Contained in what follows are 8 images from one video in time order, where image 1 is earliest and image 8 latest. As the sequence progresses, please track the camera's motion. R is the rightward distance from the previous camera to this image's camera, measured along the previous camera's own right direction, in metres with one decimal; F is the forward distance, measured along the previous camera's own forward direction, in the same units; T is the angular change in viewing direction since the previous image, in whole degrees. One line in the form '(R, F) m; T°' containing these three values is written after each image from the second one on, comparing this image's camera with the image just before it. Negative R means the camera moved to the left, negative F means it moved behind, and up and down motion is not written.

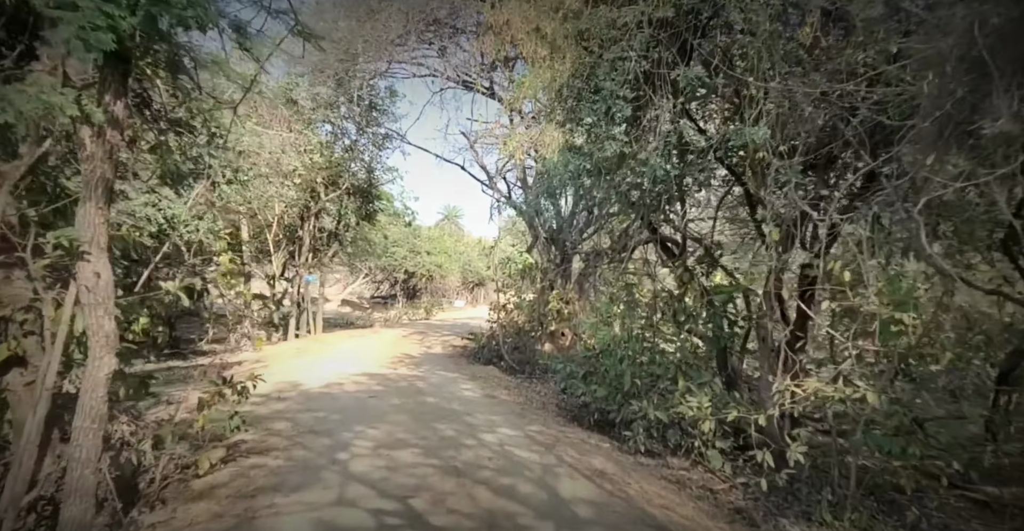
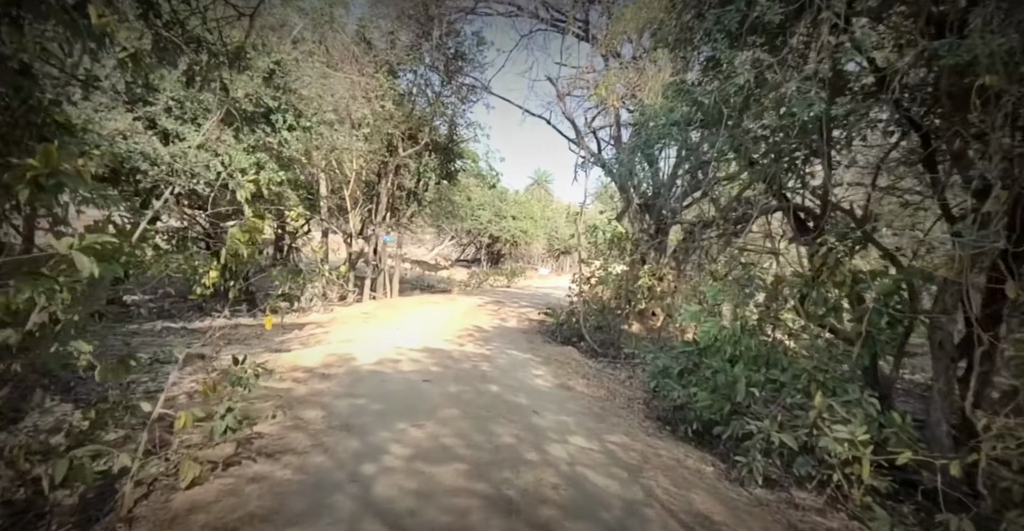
(0.0, +0.9) m; -10°
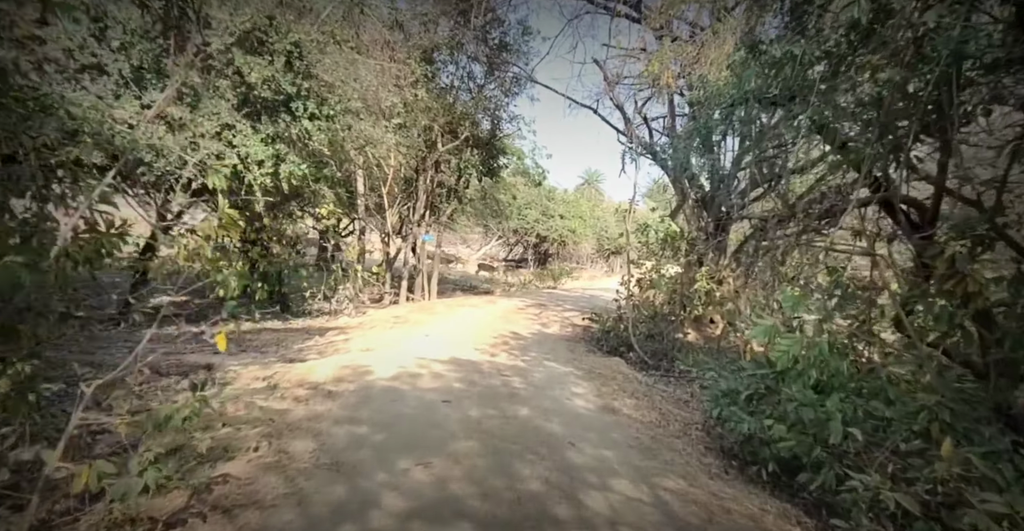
(+0.1, +0.6) m; -6°
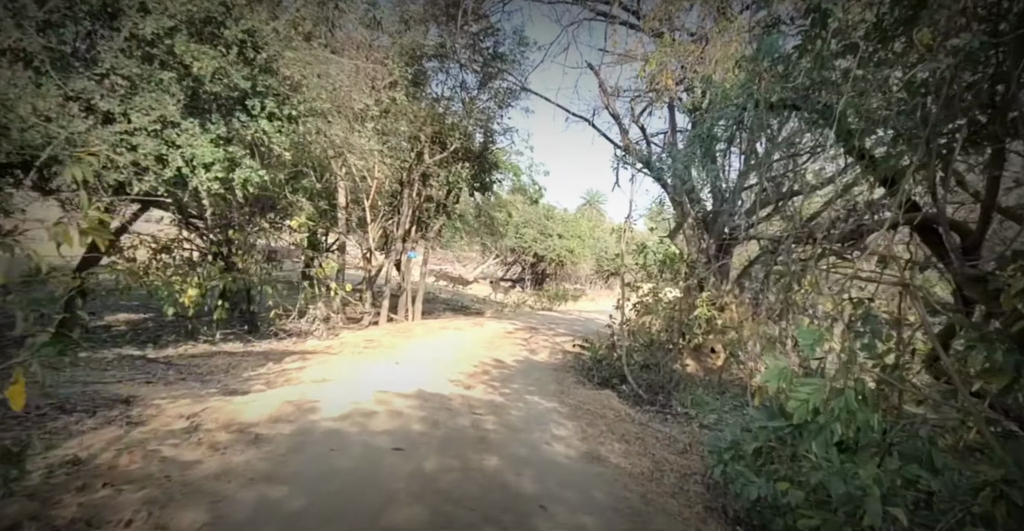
(+0.2, +0.5) m; 0°
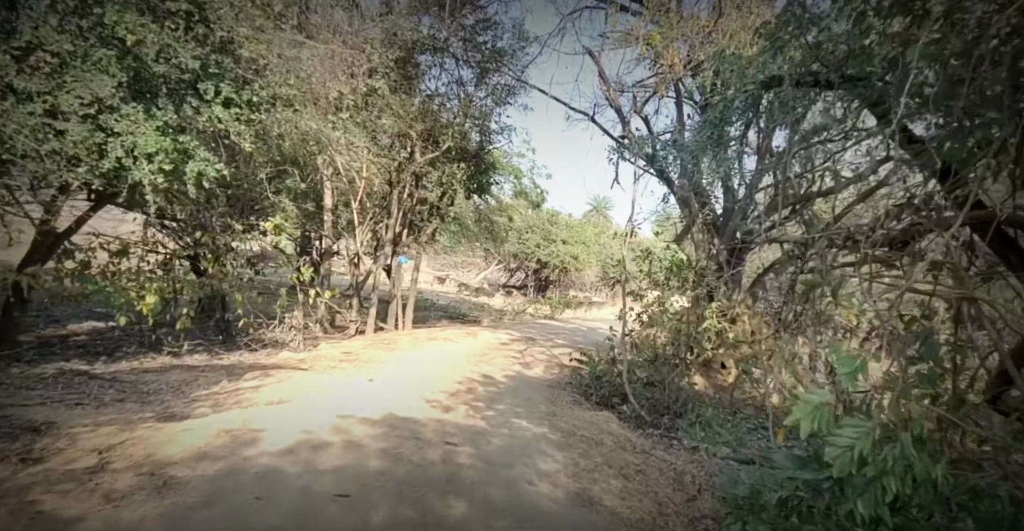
(+0.2, +0.6) m; -1°
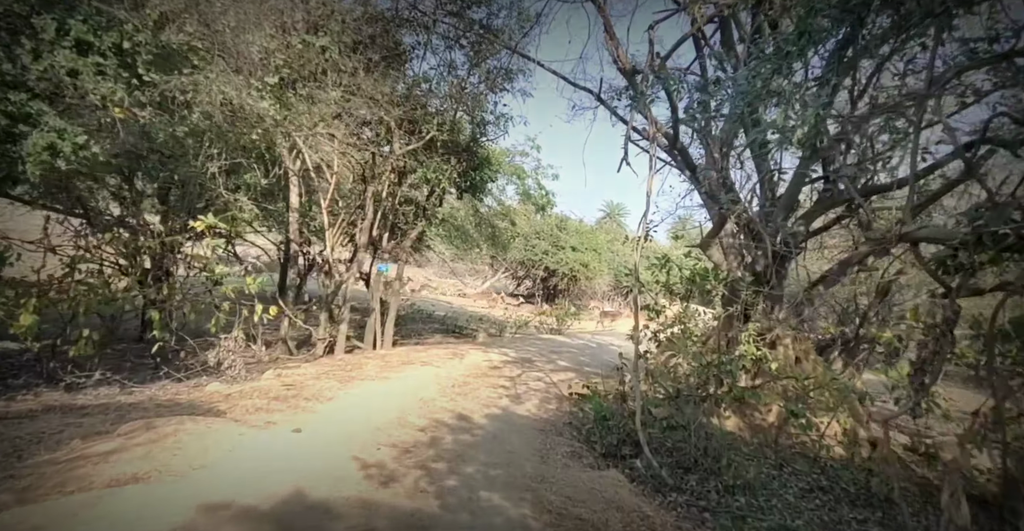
(+0.3, +1.3) m; -1°
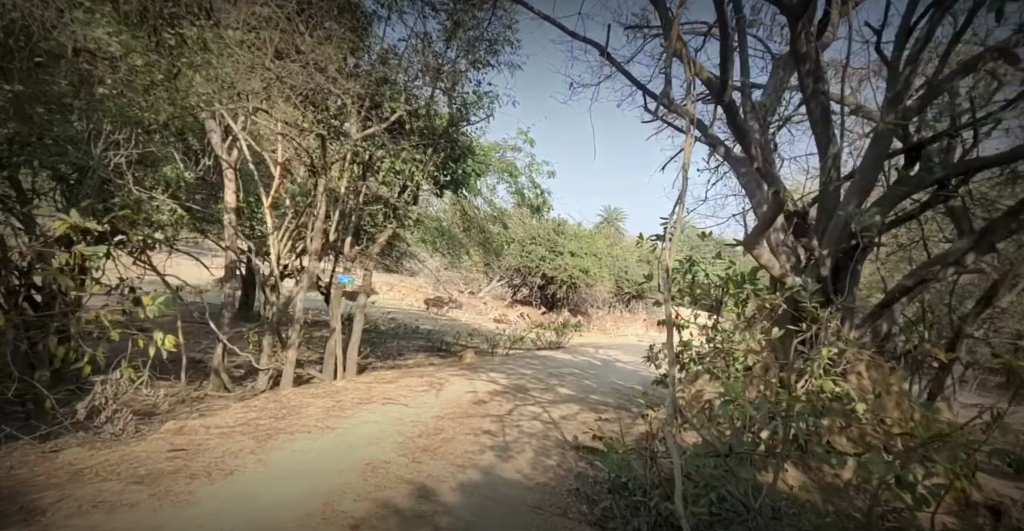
(+0.1, +1.4) m; 0°
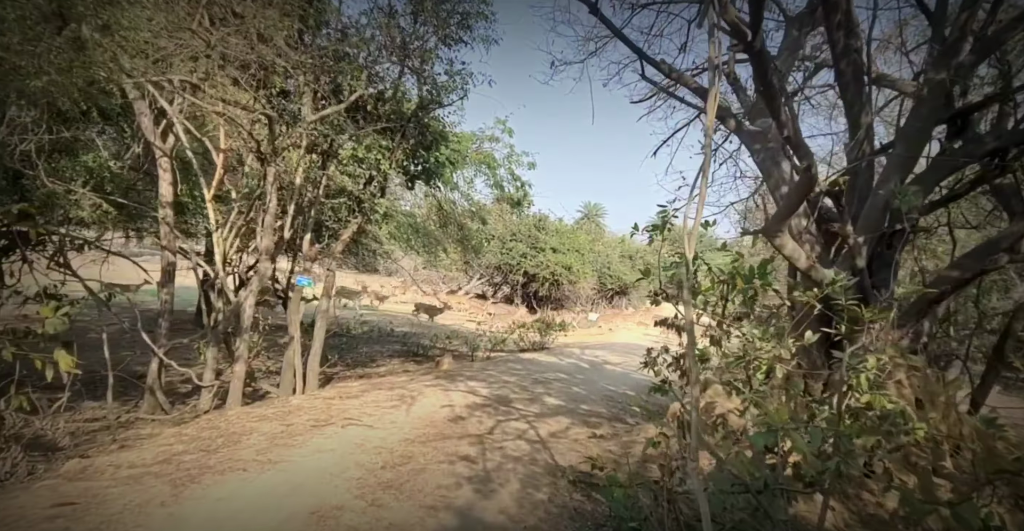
(0.0, +0.7) m; +2°
